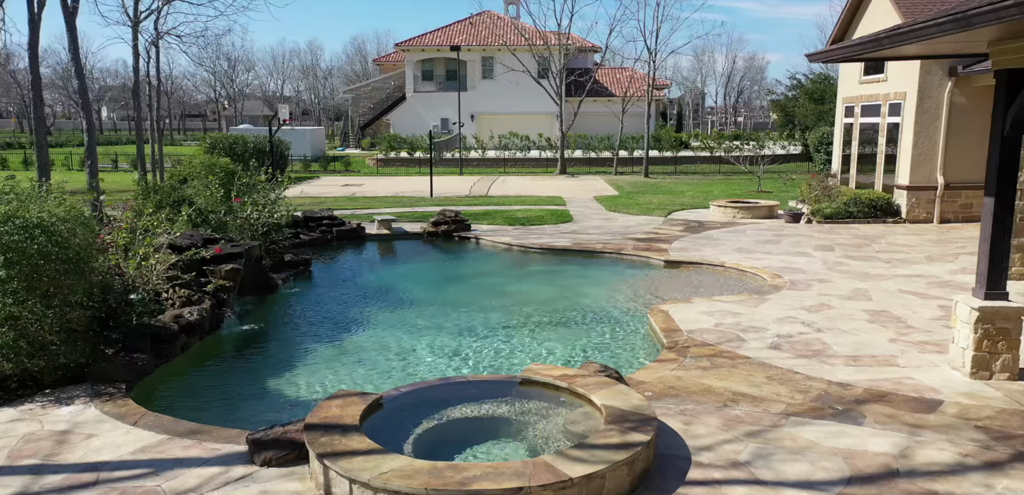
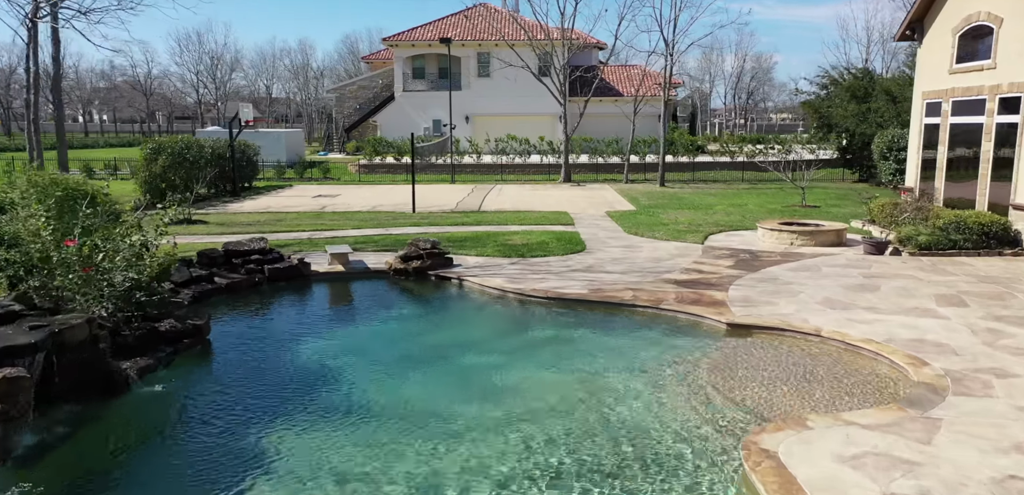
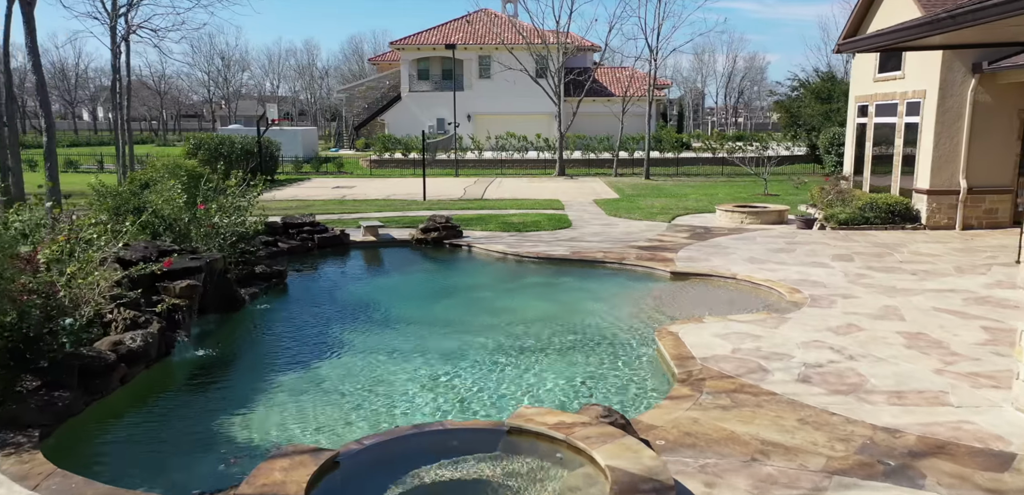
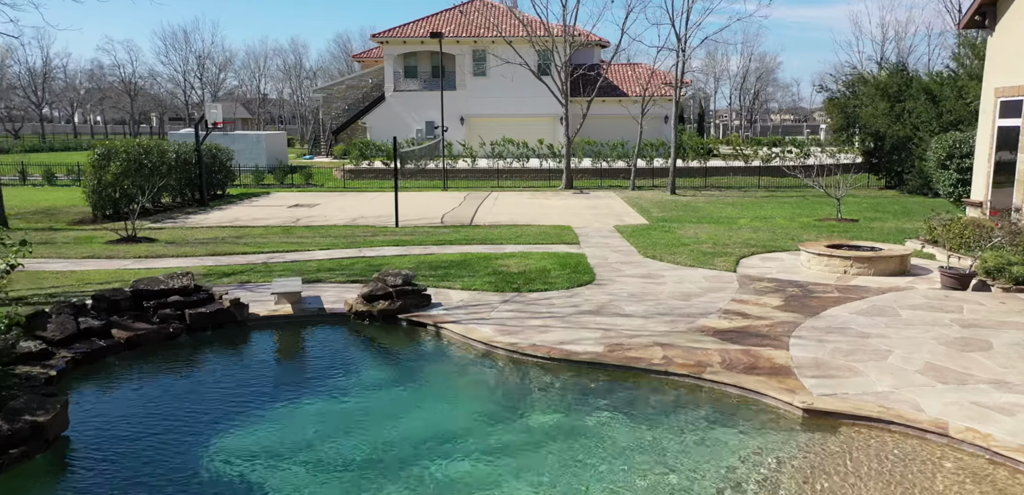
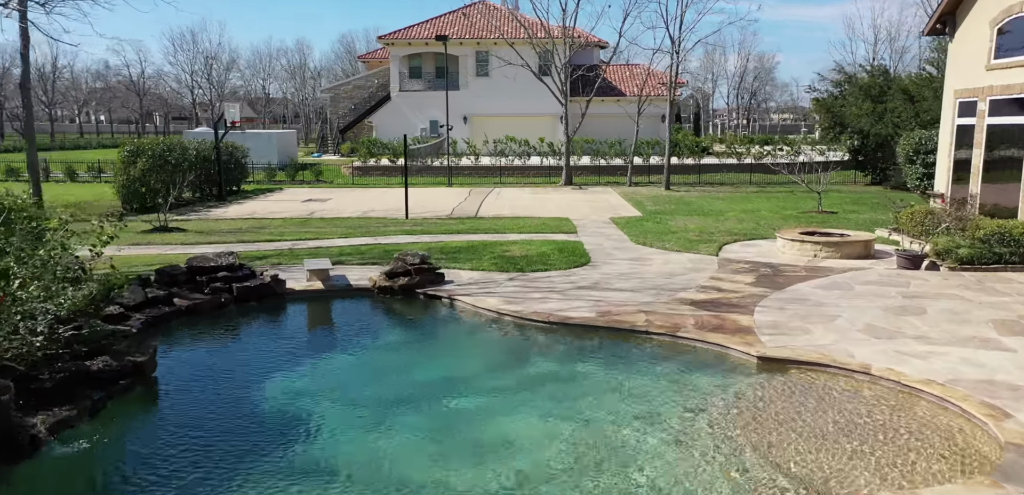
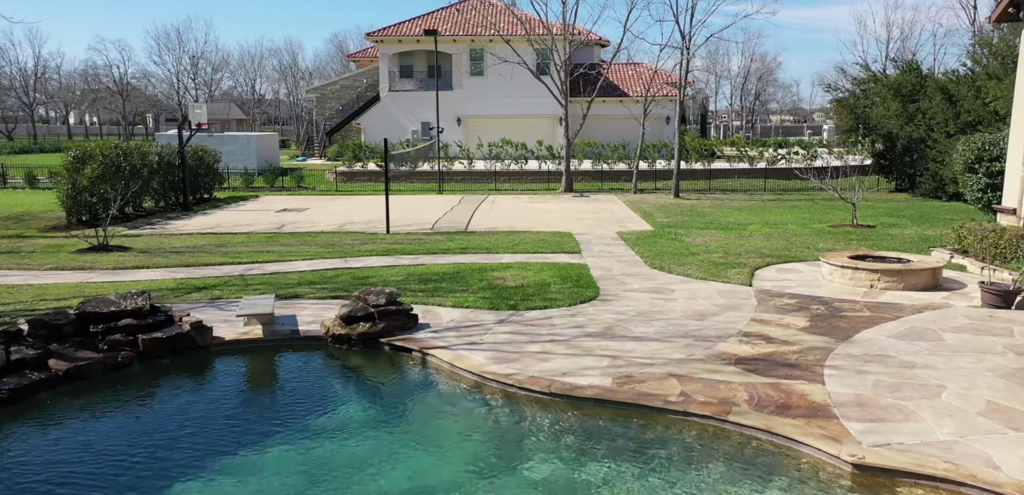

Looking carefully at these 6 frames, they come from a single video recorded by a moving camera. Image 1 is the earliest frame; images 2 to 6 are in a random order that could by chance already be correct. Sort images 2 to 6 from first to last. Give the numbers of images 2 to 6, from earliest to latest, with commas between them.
3, 2, 5, 4, 6
